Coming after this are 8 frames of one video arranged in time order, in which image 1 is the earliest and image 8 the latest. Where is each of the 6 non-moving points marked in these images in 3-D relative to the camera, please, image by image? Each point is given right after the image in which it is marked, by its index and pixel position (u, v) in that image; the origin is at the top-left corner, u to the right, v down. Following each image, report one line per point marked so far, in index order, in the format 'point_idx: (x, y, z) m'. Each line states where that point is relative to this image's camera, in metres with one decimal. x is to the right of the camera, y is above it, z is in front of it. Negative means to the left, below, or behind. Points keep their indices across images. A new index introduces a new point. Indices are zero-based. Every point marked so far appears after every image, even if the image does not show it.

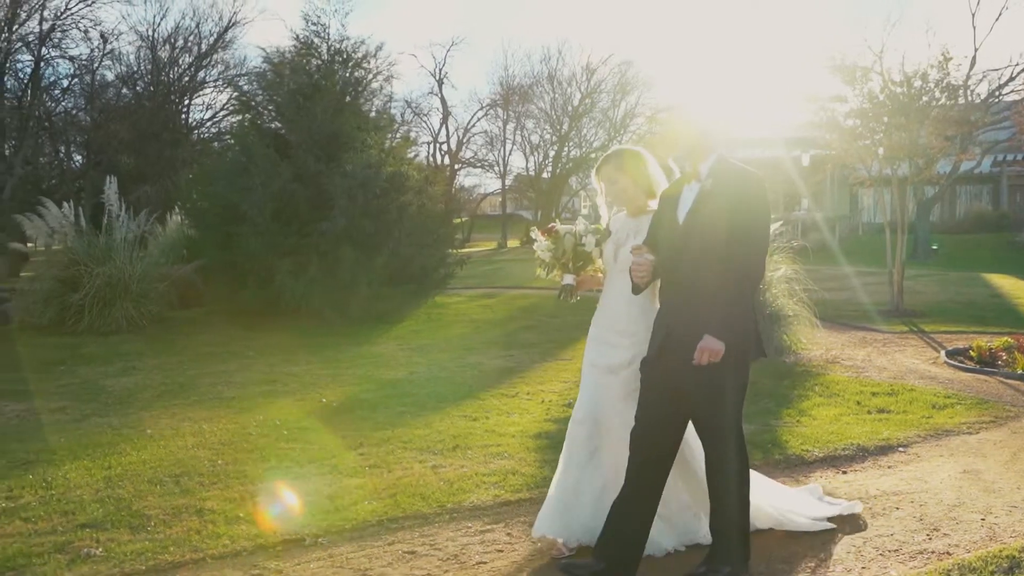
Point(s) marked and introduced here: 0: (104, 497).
0: (-2.0, -1.0, +4.4) m
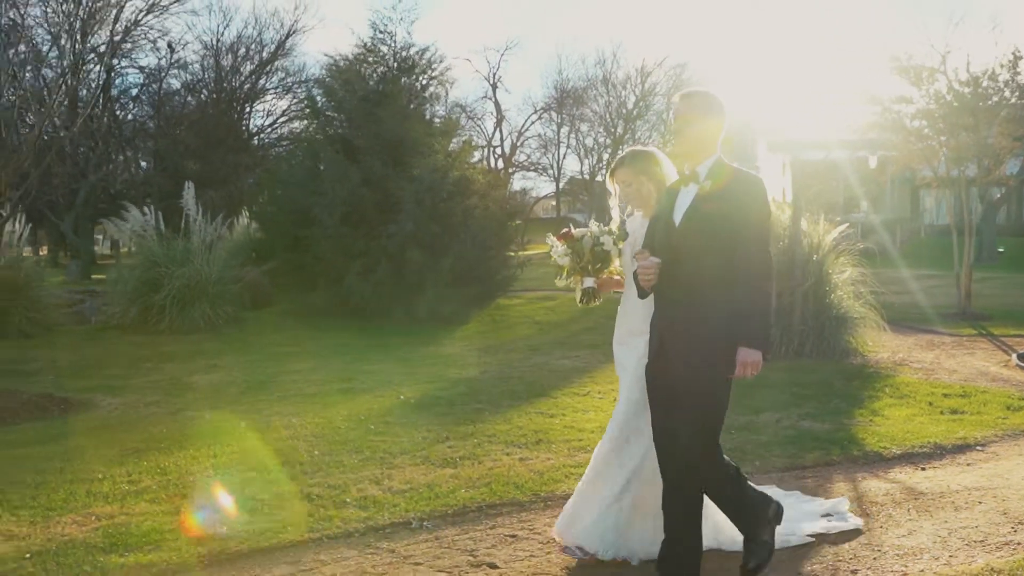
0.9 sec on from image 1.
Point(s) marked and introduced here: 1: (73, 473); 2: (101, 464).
0: (-1.5, -1.0, +4.7) m
1: (-2.4, -1.0, +5.1) m
2: (-2.4, -1.0, +5.3) m
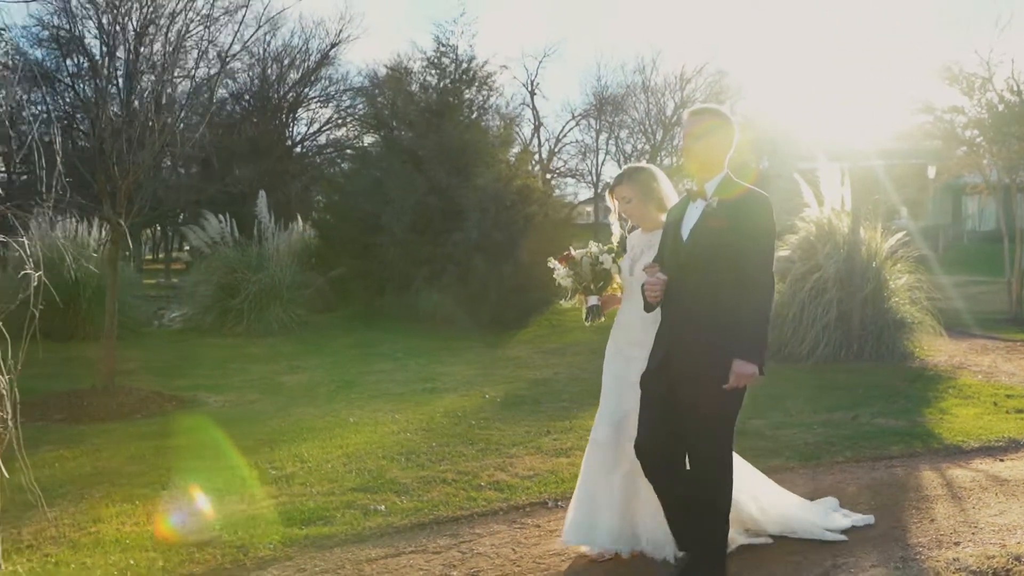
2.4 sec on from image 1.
0: (-0.9, -1.1, +5.3) m
1: (-1.8, -1.1, +5.6) m
2: (-1.7, -1.1, +5.8) m
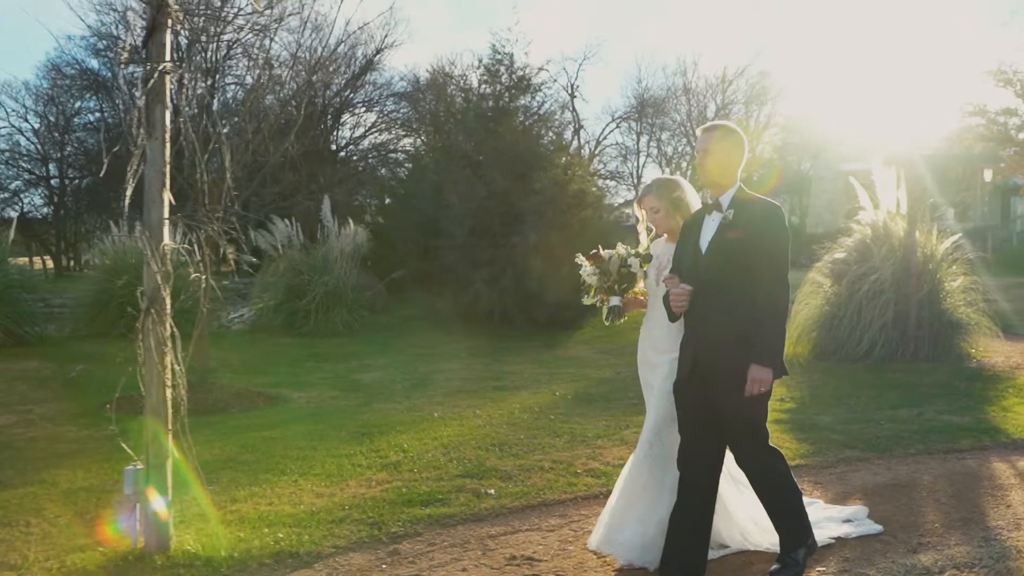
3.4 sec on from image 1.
0: (-0.4, -1.1, +5.7) m
1: (-1.2, -1.1, +6.1) m
2: (-1.1, -1.1, +6.3) m
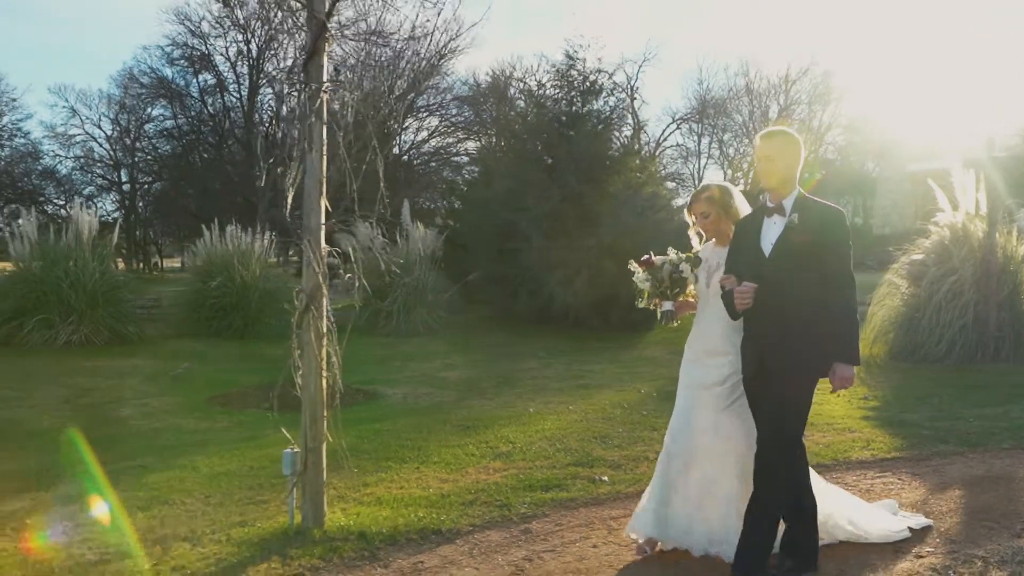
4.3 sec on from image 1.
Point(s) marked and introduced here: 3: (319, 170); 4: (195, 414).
0: (+0.3, -1.1, +6.0) m
1: (-0.5, -1.1, +6.5) m
2: (-0.4, -1.1, +6.7) m
3: (-0.9, +0.6, +4.2) m
4: (-2.9, -1.2, +8.4) m
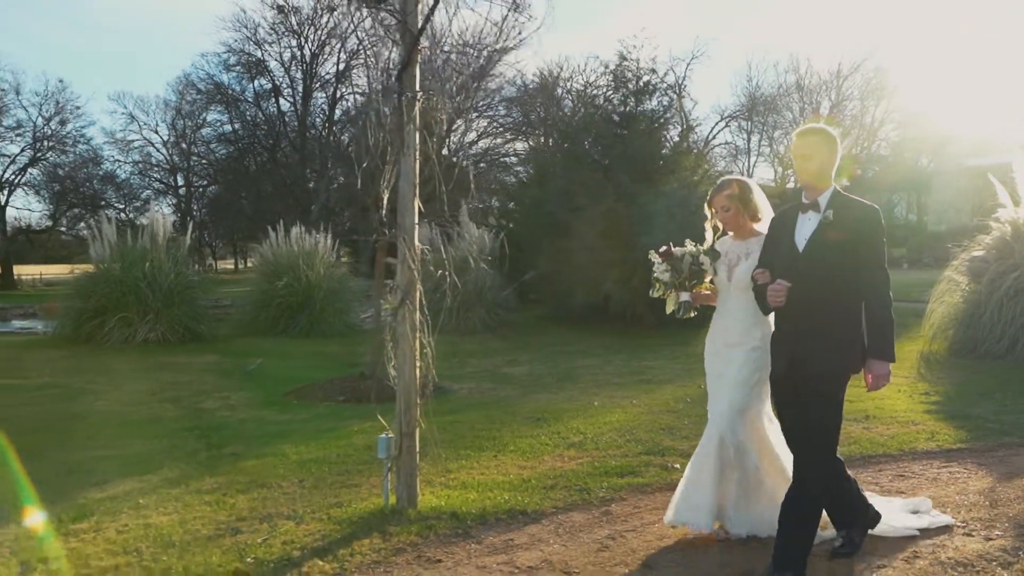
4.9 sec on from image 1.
0: (+0.8, -1.0, +6.3) m
1: (0.0, -1.1, +6.8) m
2: (+0.1, -1.1, +6.9) m
3: (-0.5, +0.6, +4.5) m
4: (-2.3, -1.2, +8.8) m
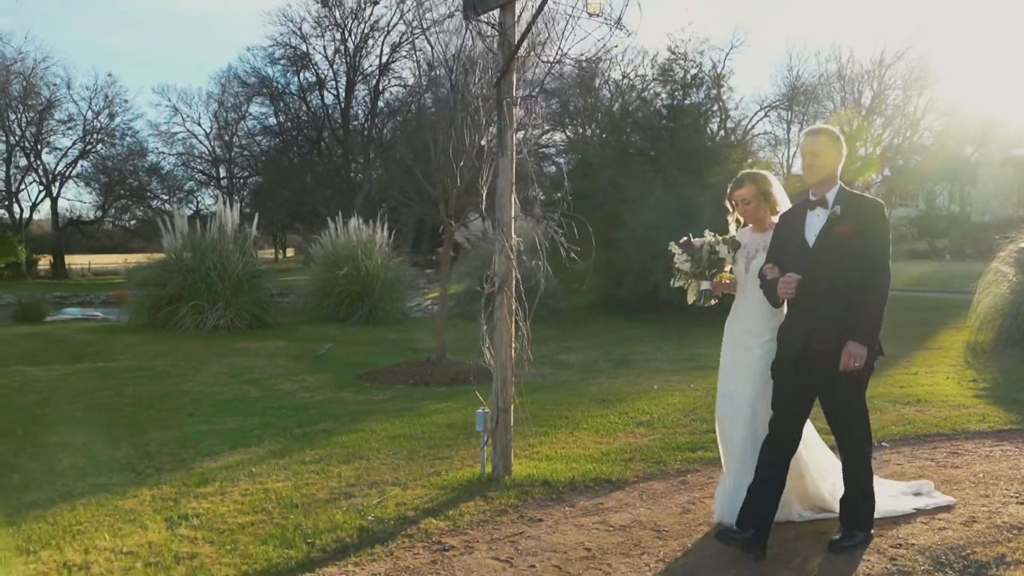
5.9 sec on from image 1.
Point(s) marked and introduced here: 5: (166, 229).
0: (+1.4, -1.0, +6.7) m
1: (+0.6, -1.0, +7.2) m
2: (+0.7, -1.0, +7.4) m
3: (0.0, +0.6, +5.0) m
4: (-1.7, -1.0, +9.3) m
5: (-5.4, +0.9, +14.0) m
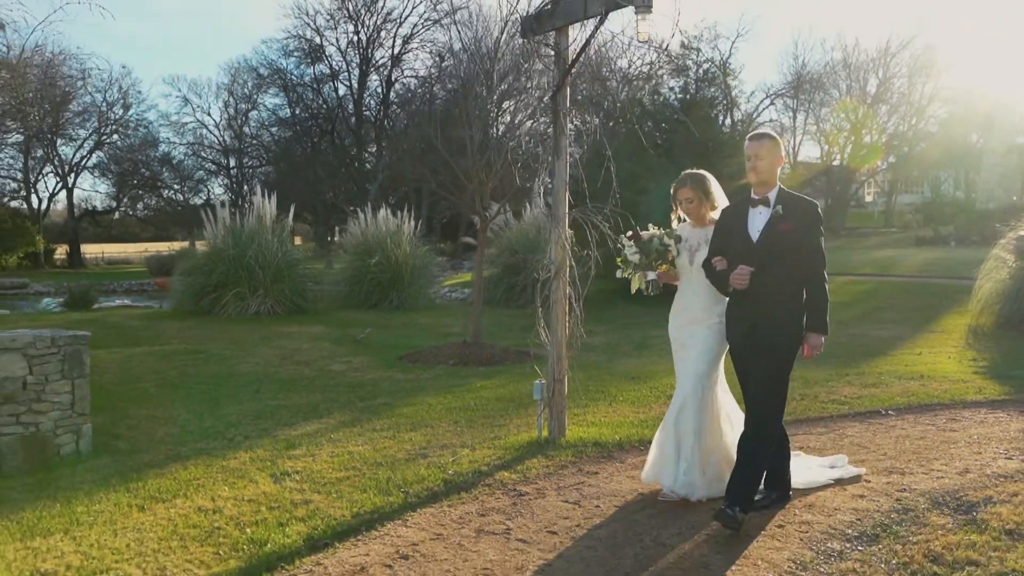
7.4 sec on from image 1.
0: (+1.7, -0.9, +7.4) m
1: (+0.9, -0.9, +8.0) m
2: (+1.0, -0.9, +8.1) m
3: (+0.3, +0.7, +5.7) m
4: (-1.3, -0.9, +10.1) m
5: (-5.0, +1.1, +14.8) m
